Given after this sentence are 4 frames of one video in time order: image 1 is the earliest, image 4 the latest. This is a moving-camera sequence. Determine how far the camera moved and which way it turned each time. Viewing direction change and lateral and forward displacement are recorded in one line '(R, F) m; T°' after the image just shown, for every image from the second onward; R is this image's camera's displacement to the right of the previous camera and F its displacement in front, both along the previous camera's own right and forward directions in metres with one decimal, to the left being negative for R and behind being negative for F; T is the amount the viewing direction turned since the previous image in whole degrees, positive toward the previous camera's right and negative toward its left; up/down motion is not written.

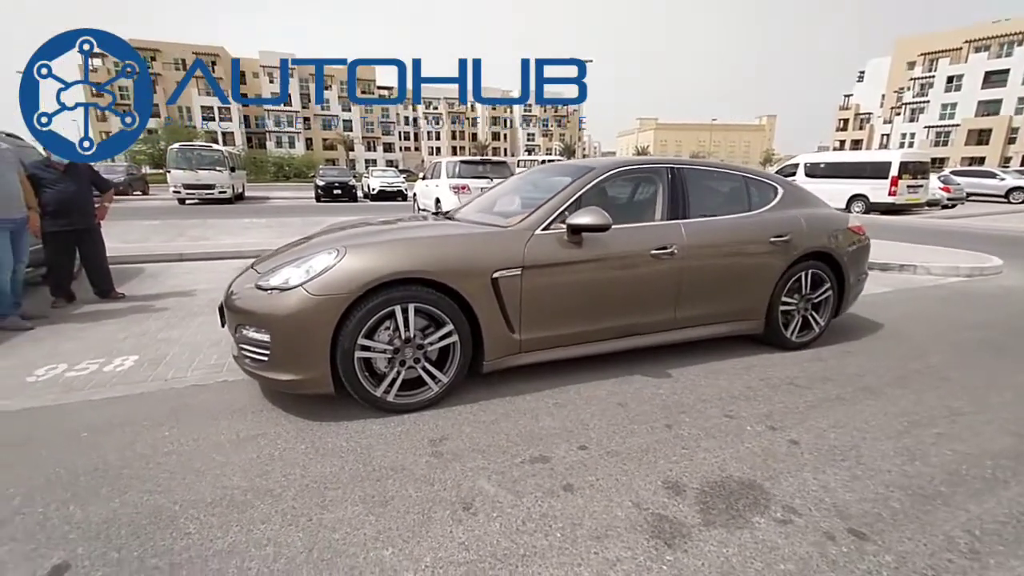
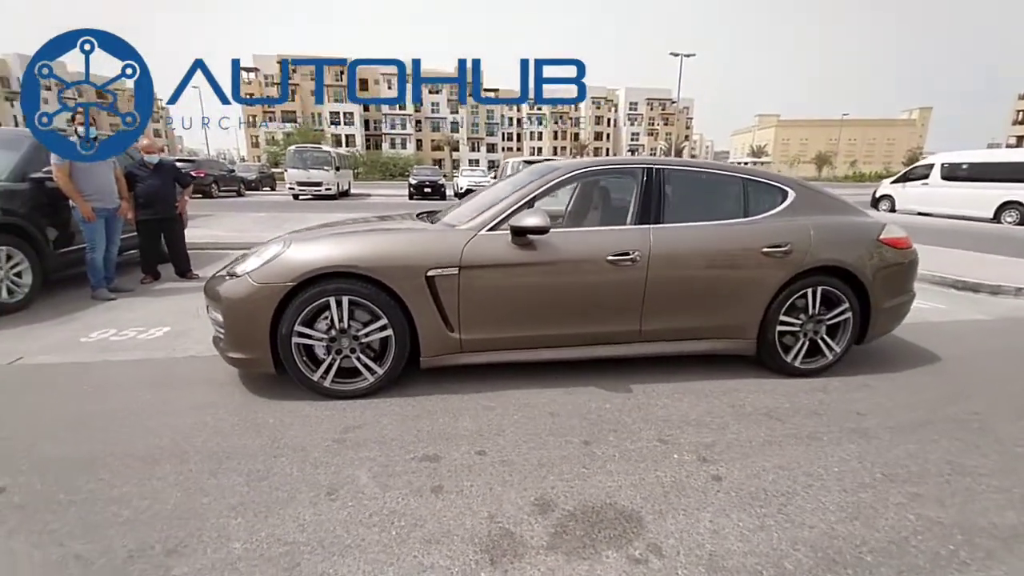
(+1.0, +0.1) m; -12°
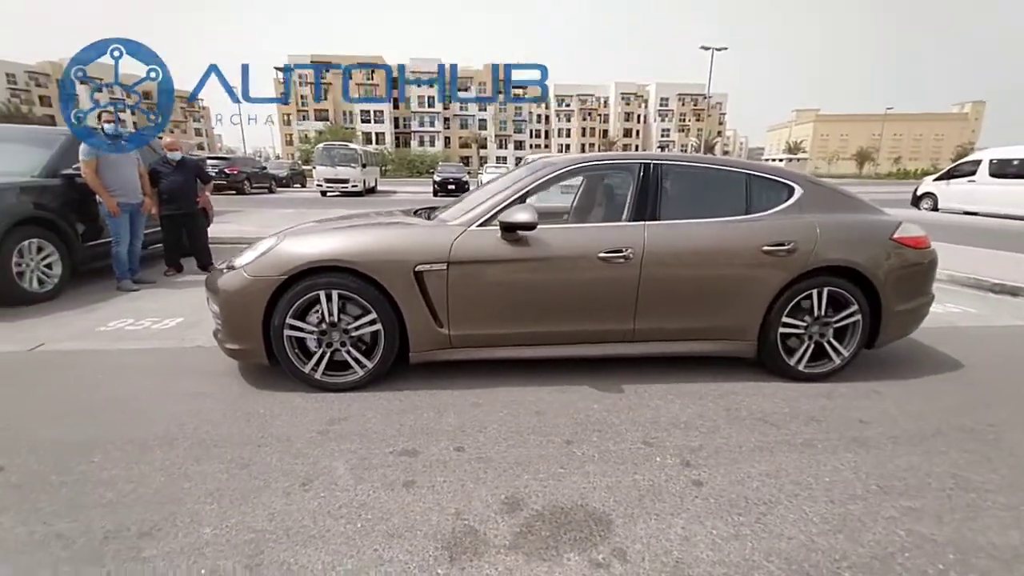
(+0.2, 0.0) m; -3°
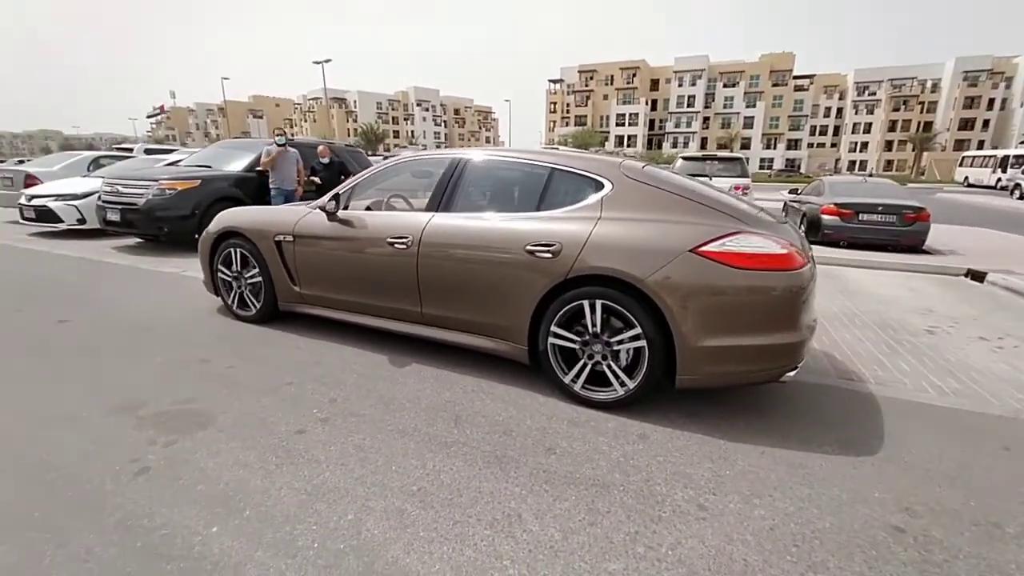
(+3.1, +0.6) m; -30°
